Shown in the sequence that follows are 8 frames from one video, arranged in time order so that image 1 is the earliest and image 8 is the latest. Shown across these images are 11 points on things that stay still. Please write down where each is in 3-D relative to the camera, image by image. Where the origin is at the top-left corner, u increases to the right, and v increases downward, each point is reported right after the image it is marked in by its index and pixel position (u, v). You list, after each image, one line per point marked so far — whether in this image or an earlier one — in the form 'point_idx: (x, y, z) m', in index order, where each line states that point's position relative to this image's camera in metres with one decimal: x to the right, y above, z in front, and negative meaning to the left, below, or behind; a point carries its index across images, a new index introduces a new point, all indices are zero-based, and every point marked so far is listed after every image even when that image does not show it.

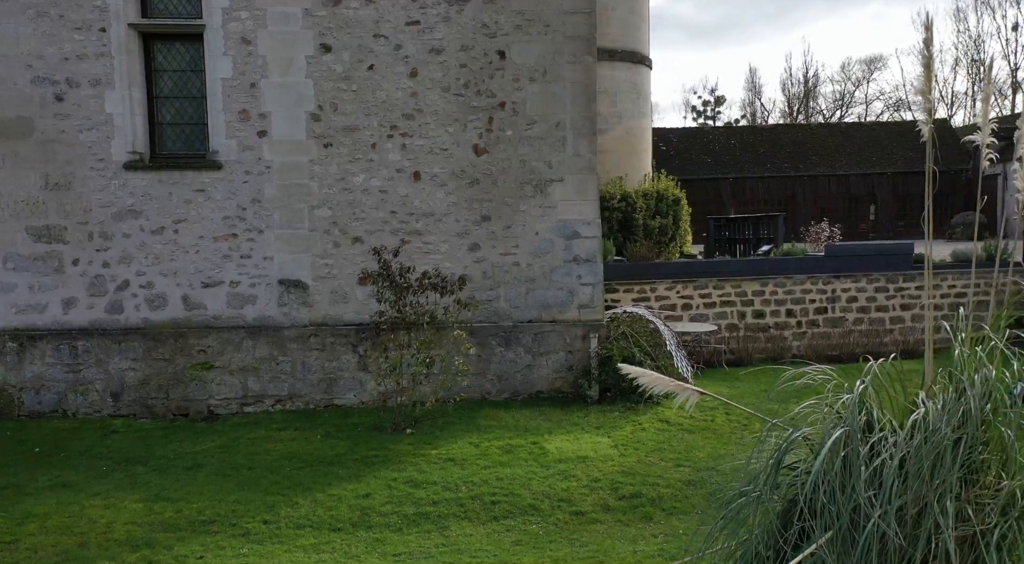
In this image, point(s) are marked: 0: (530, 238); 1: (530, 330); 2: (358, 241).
0: (+0.2, +0.4, +7.3) m
1: (+0.2, -0.4, +7.3) m
2: (-1.4, +0.4, +7.2) m
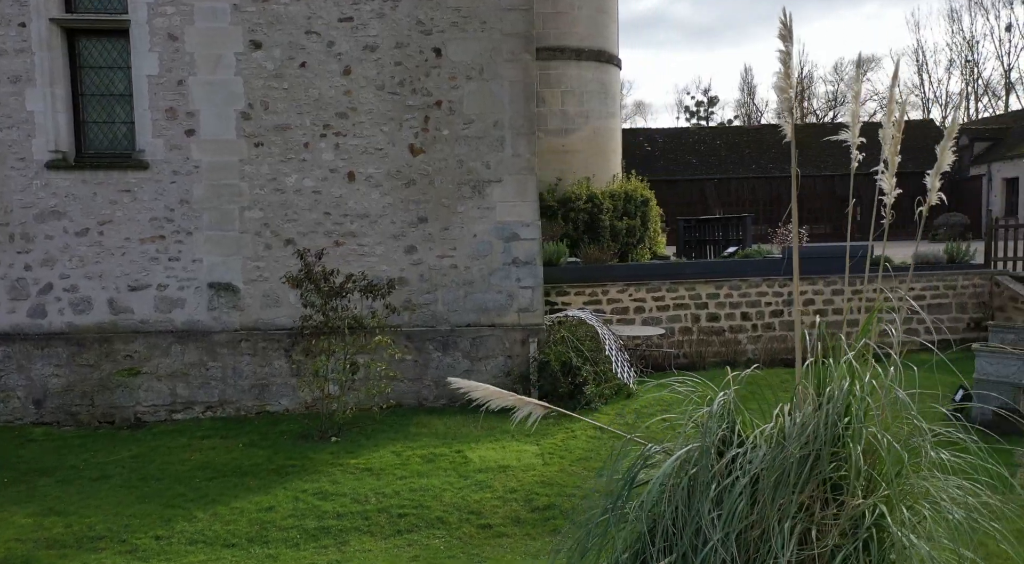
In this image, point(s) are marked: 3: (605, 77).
0: (-0.4, +0.4, +7.2) m
1: (-0.4, -0.5, +7.2) m
2: (-2.0, +0.3, +7.0) m
3: (+1.8, +4.0, +15.3) m
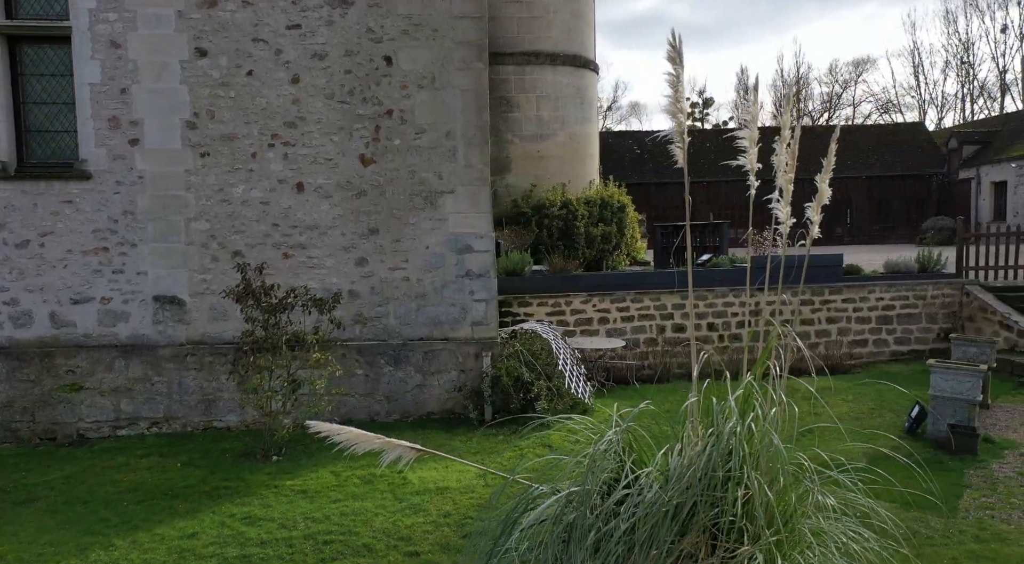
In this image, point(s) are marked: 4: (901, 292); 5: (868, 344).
0: (-0.8, +0.3, +7.0) m
1: (-0.8, -0.6, +7.0) m
2: (-2.4, +0.2, +6.9) m
3: (+1.3, +3.9, +15.2) m
4: (+4.9, -0.1, +9.8) m
5: (+4.5, -0.8, +9.8) m
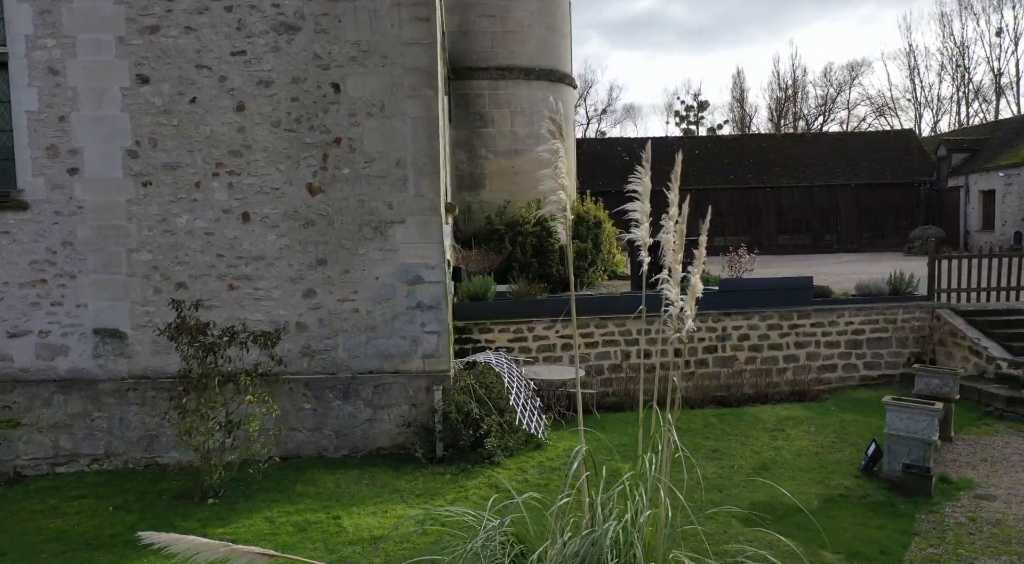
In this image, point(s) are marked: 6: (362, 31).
0: (-1.3, 0.0, +6.8) m
1: (-1.3, -0.9, +6.8) m
2: (-2.8, 0.0, +6.7) m
3: (+0.9, +3.6, +15.0) m
4: (+4.5, -0.4, +9.7) m
5: (+4.0, -1.1, +9.7) m
6: (-1.3, +2.1, +6.7) m
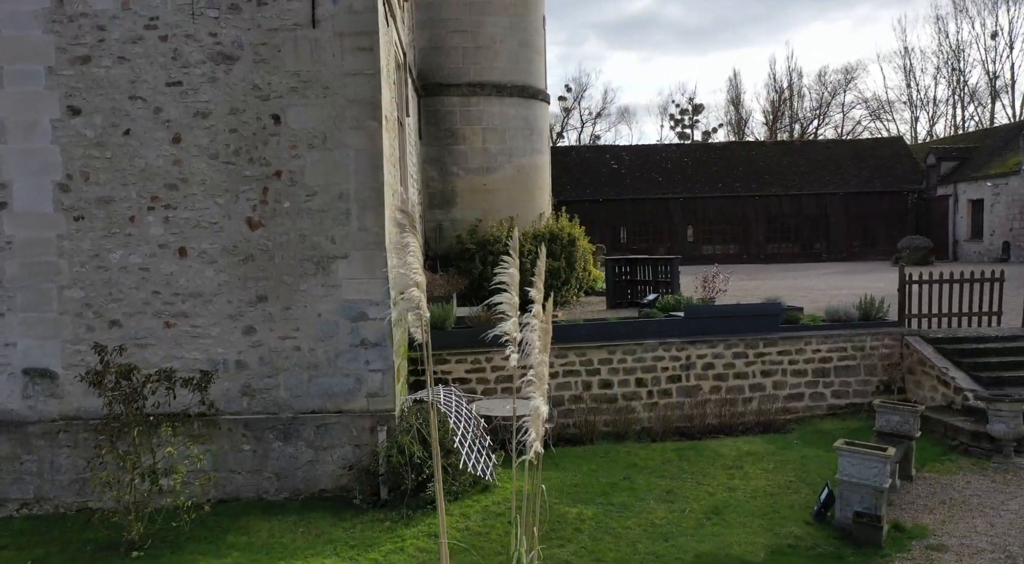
0: (-1.7, -0.3, +6.6) m
1: (-1.7, -1.2, +6.6) m
2: (-3.3, -0.4, +6.5) m
3: (+0.3, +3.2, +14.9) m
4: (+4.0, -0.7, +9.5) m
5: (+3.6, -1.4, +9.5) m
6: (-1.7, +1.8, +6.5) m
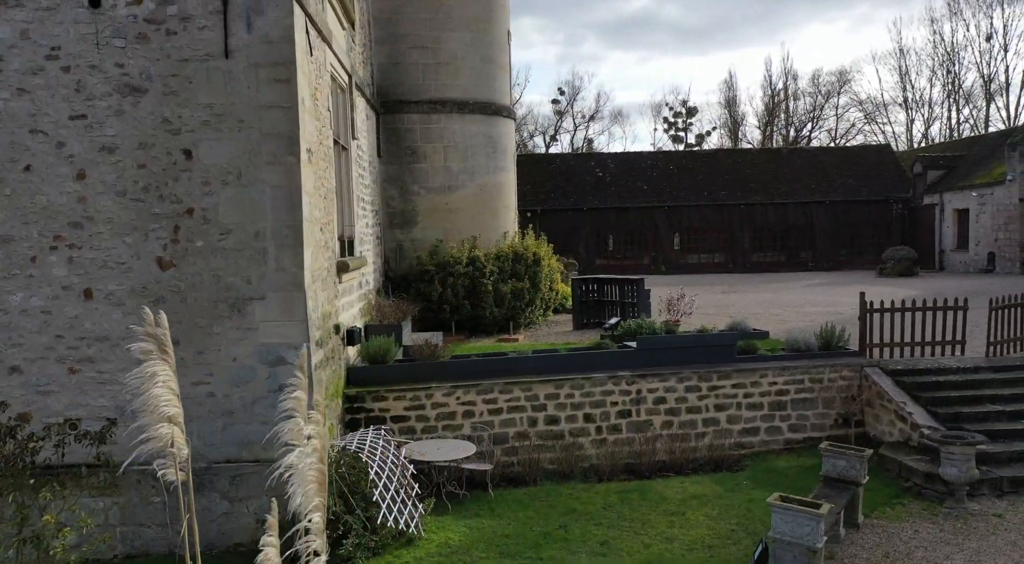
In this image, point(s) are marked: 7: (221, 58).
0: (-2.3, -0.7, +6.3) m
1: (-2.3, -1.5, +6.3) m
2: (-3.9, -0.7, +6.1) m
3: (-0.4, +2.8, +14.6) m
4: (+3.4, -1.1, +9.3) m
5: (+2.9, -1.8, +9.2) m
6: (-2.3, +1.5, +6.1) m
7: (-2.3, +1.8, +6.1) m
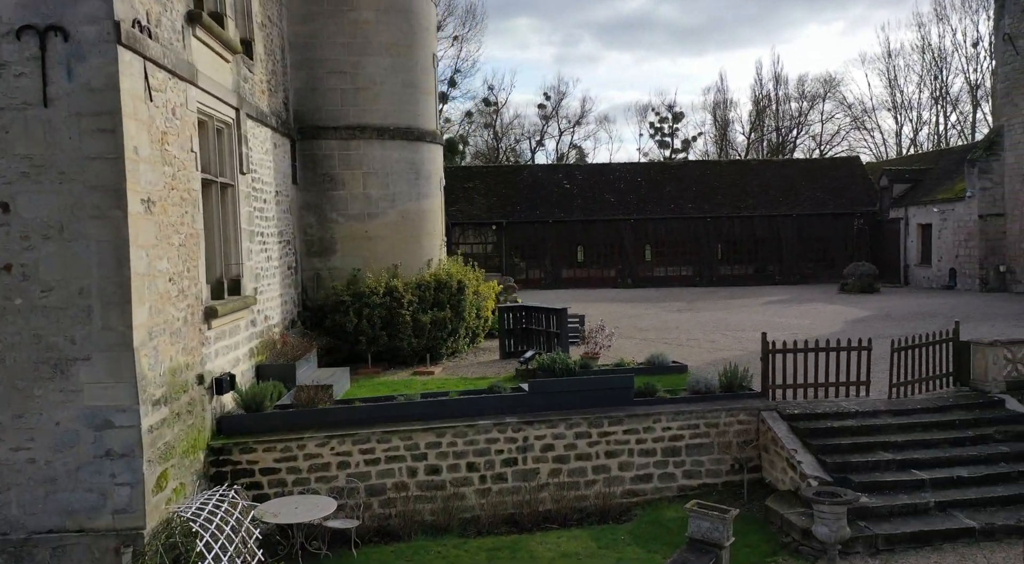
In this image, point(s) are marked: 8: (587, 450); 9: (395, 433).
0: (-3.5, -1.1, +6.0) m
1: (-3.5, -2.0, +5.9) m
2: (-5.1, -1.1, +5.7) m
3: (-1.8, +2.3, +14.3) m
4: (+2.1, -1.6, +9.1) m
5: (+1.6, -2.3, +9.0) m
6: (-3.6, +1.0, +5.8) m
7: (-3.5, +1.3, +5.8) m
8: (+0.8, -1.9, +8.8) m
9: (-1.2, -1.6, +8.3) m
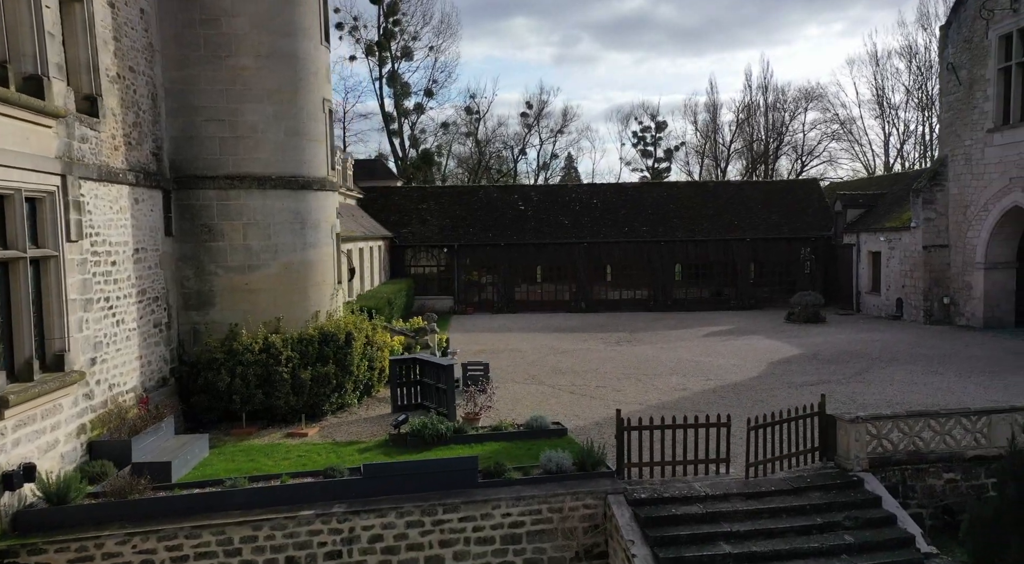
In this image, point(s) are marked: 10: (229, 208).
0: (-5.3, -1.9, +5.4) m
1: (-5.3, -2.8, +5.4) m
2: (-6.9, -1.9, +5.2) m
3: (-3.8, +1.4, +13.9) m
4: (+0.2, -2.5, +8.7) m
5: (-0.2, -3.2, +8.6) m
6: (-5.3, +0.2, +5.3) m
7: (-5.2, +0.5, +5.3) m
8: (-1.0, -2.8, +8.4) m
9: (-3.1, -2.4, +7.8) m
10: (-4.8, +1.3, +13.3) m
